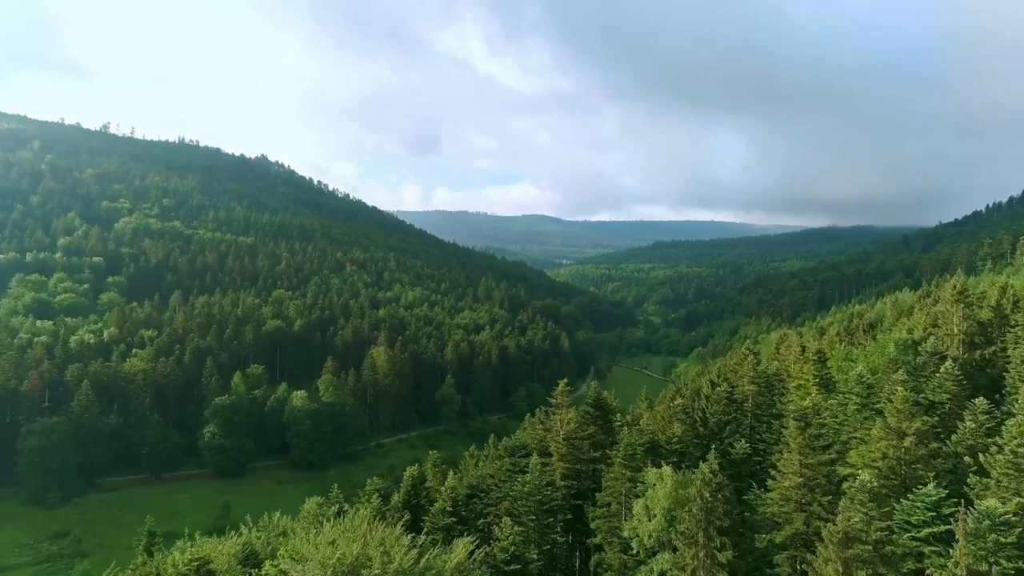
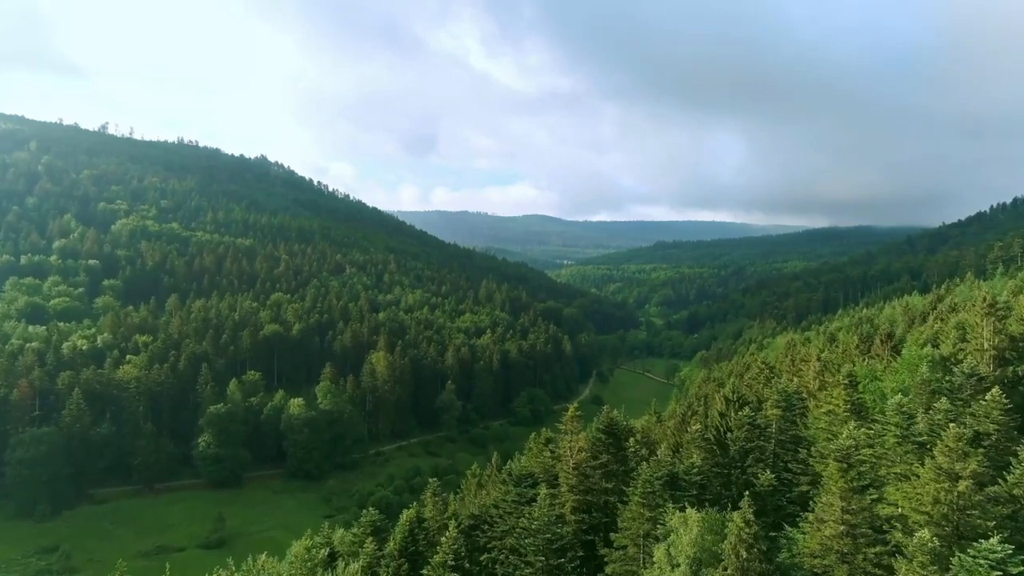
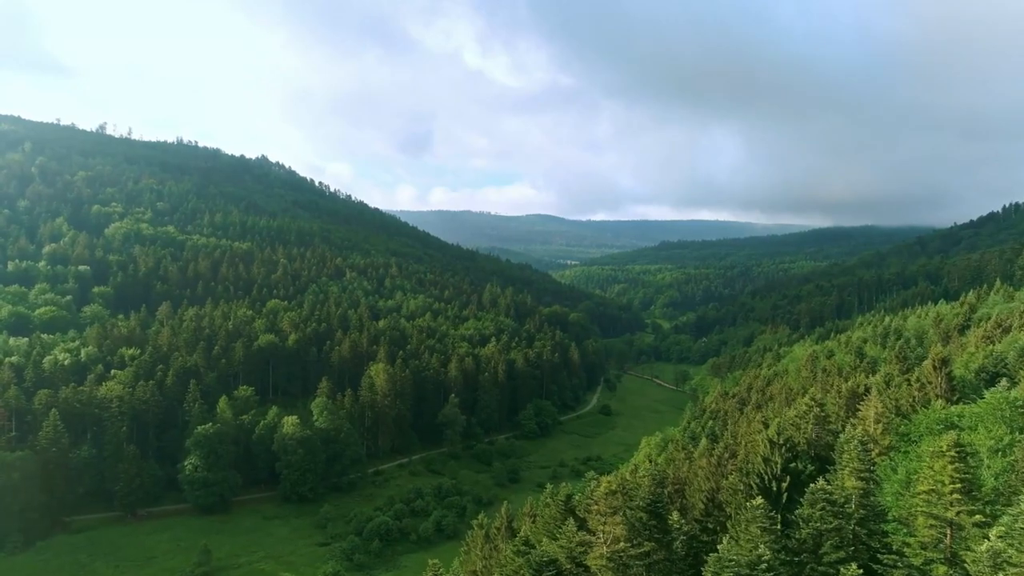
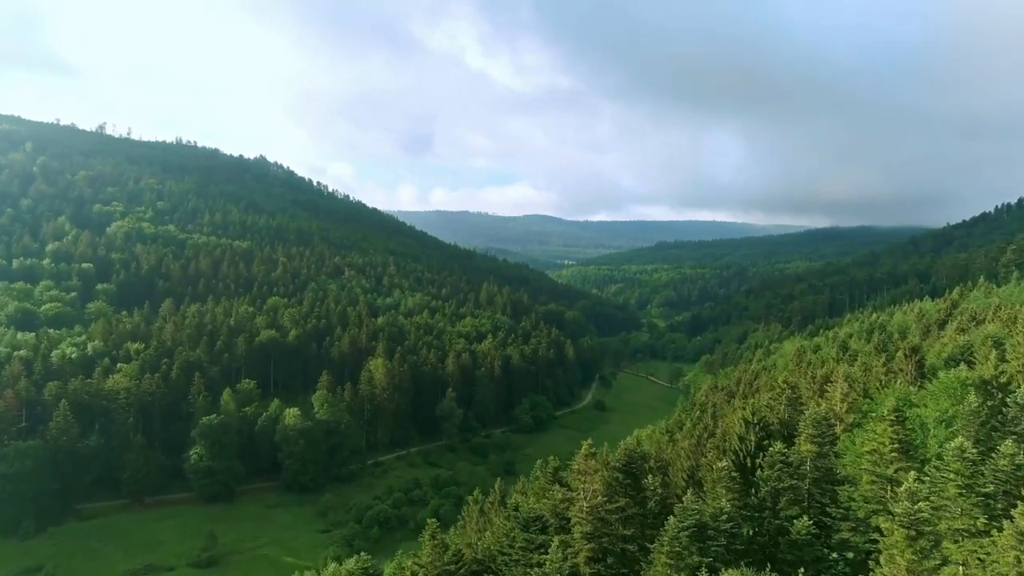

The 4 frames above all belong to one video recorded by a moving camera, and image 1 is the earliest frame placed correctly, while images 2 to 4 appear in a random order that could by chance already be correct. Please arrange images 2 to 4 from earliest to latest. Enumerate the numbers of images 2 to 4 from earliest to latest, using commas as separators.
2, 4, 3
